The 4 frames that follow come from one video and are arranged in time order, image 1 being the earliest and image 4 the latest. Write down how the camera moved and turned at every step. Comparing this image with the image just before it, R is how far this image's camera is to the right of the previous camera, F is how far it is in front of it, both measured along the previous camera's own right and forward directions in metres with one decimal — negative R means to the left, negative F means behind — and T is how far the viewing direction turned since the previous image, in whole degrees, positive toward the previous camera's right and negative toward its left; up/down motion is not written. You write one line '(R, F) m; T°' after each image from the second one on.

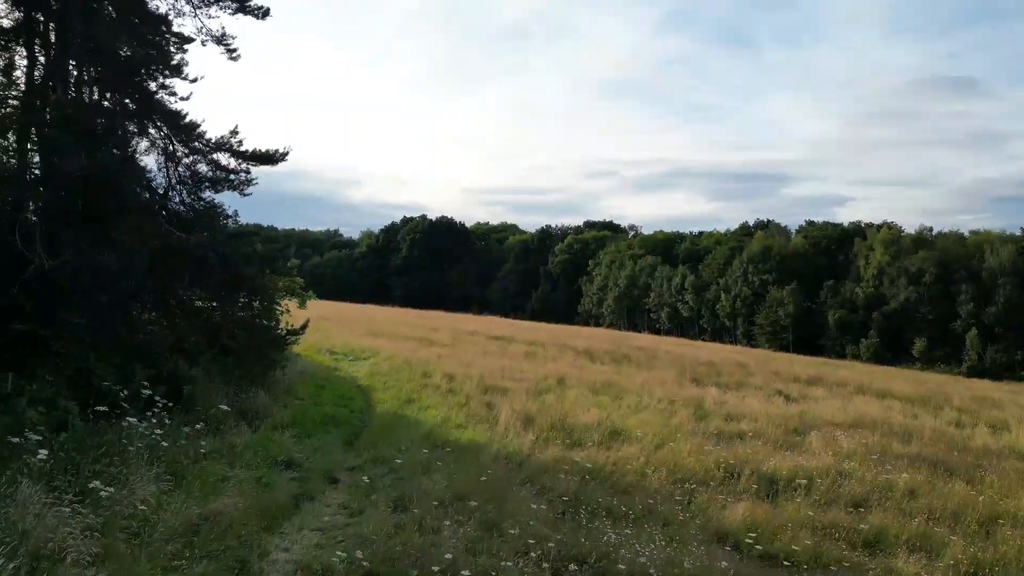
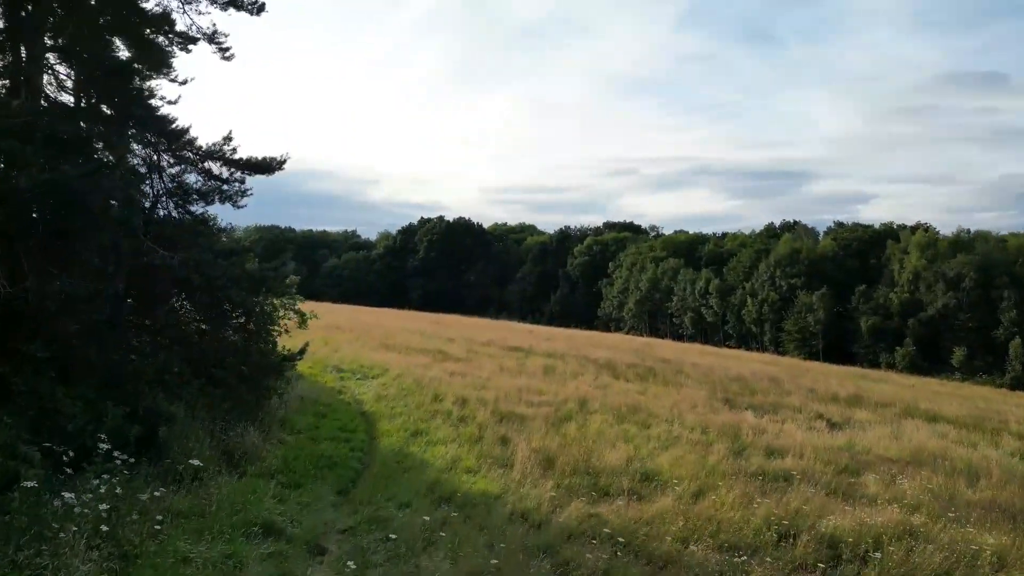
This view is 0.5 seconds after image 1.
(0.0, +0.8) m; -1°
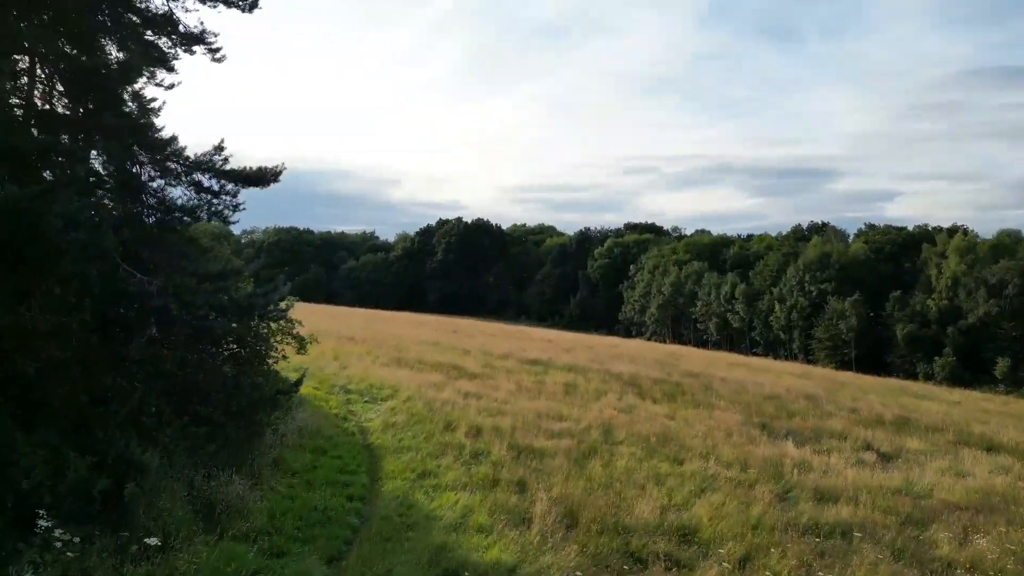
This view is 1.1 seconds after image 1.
(0.0, +0.8) m; -2°
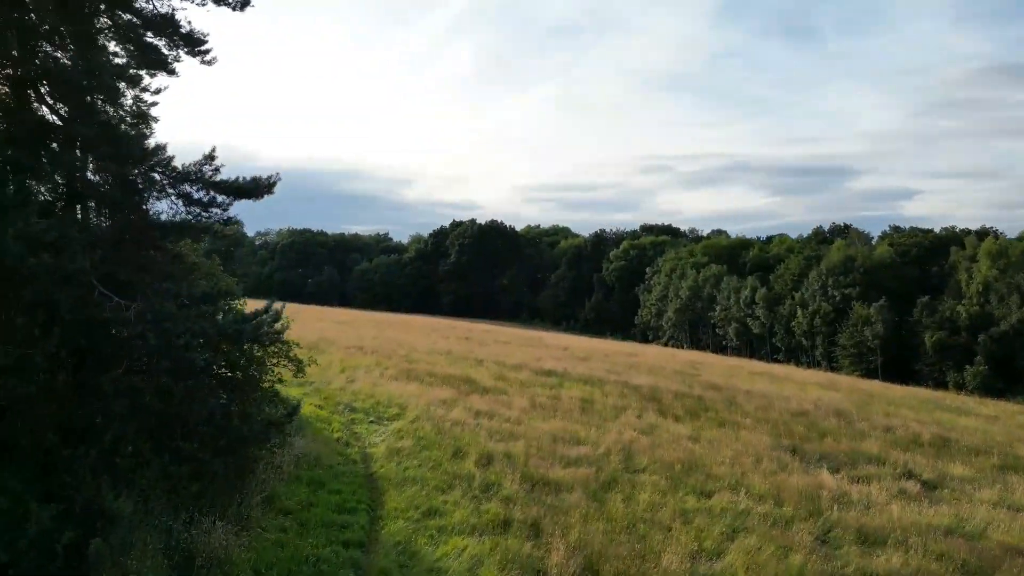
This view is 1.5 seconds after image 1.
(0.0, +0.6) m; -1°
